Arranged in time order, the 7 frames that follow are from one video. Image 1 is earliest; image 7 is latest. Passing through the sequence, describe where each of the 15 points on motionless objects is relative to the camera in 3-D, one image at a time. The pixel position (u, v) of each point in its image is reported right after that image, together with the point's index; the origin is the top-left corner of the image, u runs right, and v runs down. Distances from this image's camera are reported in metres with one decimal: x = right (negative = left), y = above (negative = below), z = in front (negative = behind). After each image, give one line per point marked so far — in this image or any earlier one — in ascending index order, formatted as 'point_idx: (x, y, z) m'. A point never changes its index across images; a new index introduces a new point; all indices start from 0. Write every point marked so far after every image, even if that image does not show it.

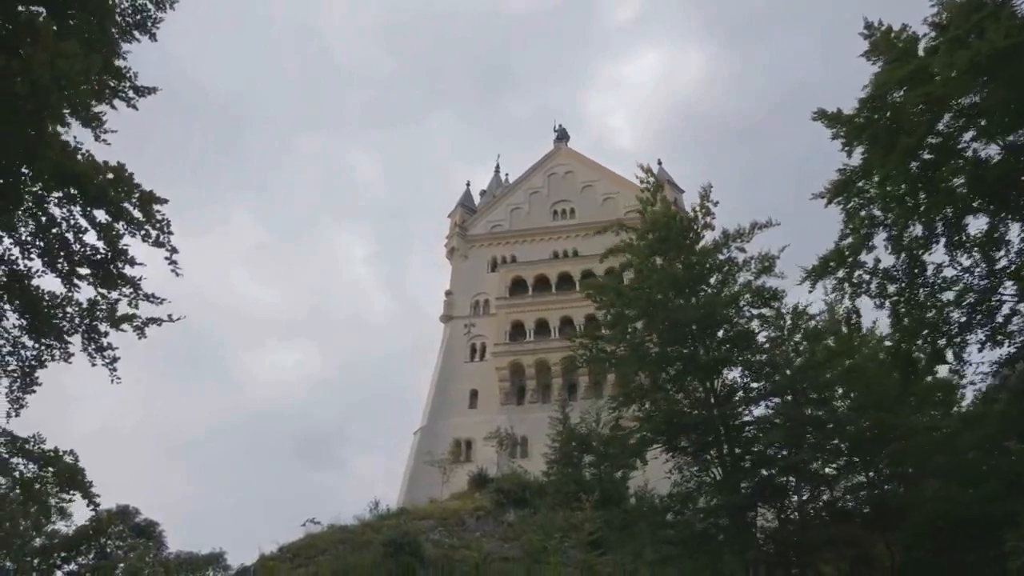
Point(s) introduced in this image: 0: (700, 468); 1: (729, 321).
0: (+4.1, -4.0, +16.6) m
1: (+4.9, -0.7, +16.8) m
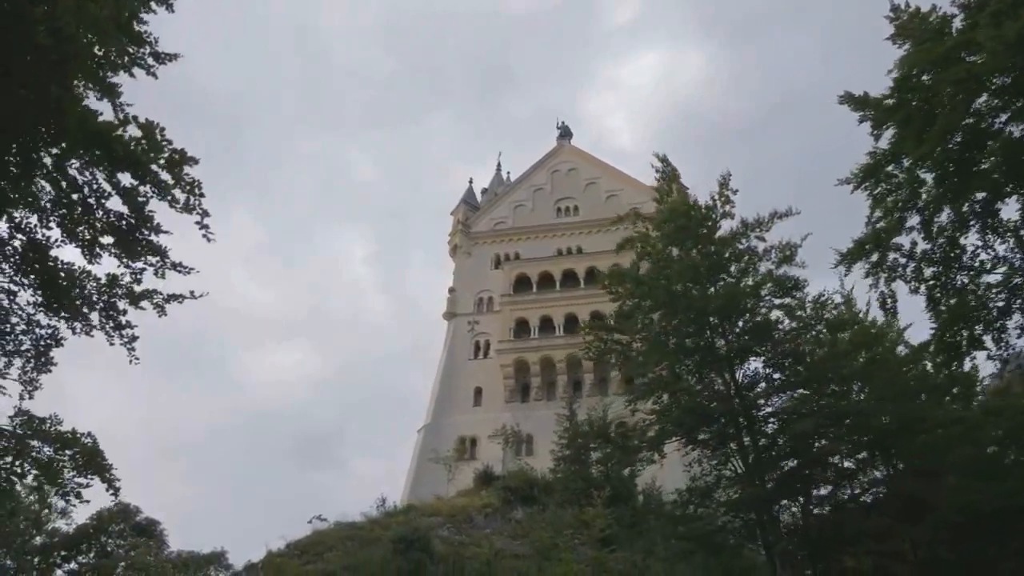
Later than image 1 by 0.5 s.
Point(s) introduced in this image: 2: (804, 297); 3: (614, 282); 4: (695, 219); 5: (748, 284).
0: (+4.4, -3.7, +16.3) m
1: (+5.2, -0.5, +16.5) m
2: (+6.3, -0.2, +16.2) m
3: (+2.7, +0.2, +18.7) m
4: (+4.3, +1.6, +17.4) m
5: (+5.3, +0.1, +16.4) m
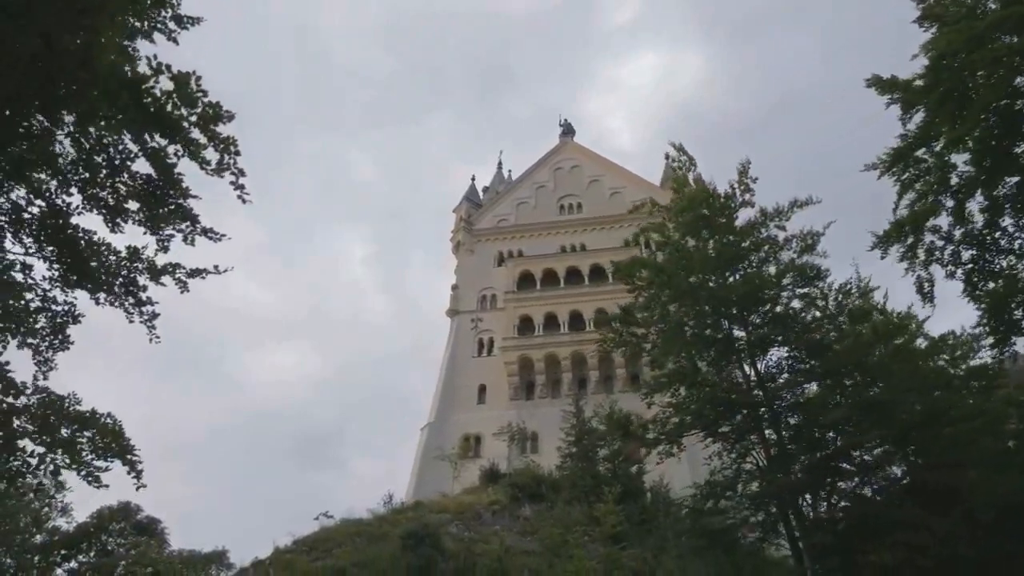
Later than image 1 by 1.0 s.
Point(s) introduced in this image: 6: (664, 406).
0: (+4.8, -3.5, +16.0) m
1: (+5.6, -0.3, +16.2) m
2: (+6.6, 0.0, +15.8) m
3: (+3.1, +0.4, +18.4) m
4: (+4.6, +1.8, +17.1) m
5: (+5.6, +0.3, +16.1) m
6: (+3.5, -2.7, +17.4) m
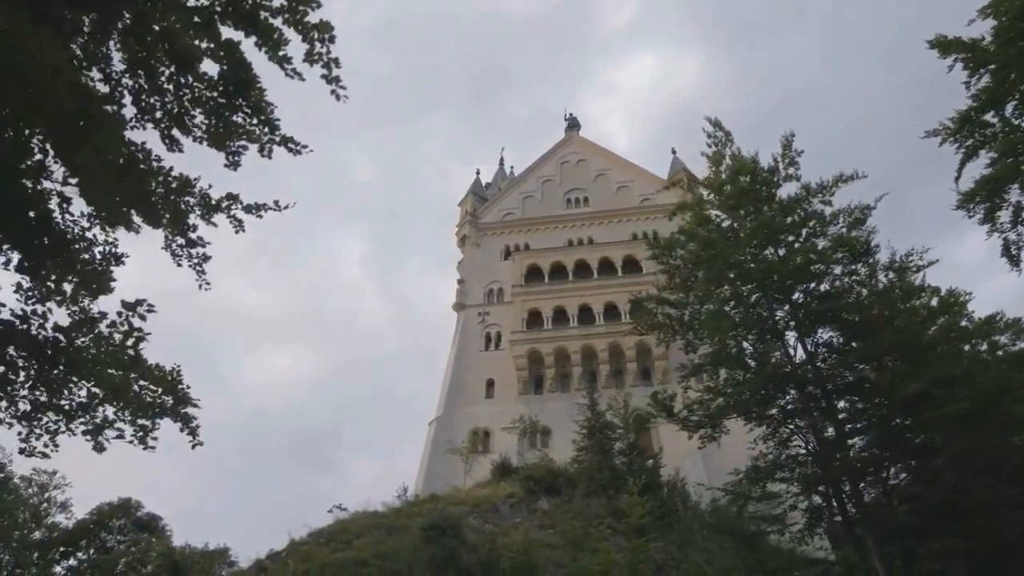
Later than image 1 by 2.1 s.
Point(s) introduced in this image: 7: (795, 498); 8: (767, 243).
0: (+5.5, -3.1, +15.3) m
1: (+6.3, +0.2, +15.5) m
2: (+7.3, +0.5, +15.2) m
3: (+3.8, +0.9, +17.7) m
4: (+5.3, +2.3, +16.5) m
5: (+6.3, +0.8, +15.4) m
6: (+4.2, -2.2, +16.7) m
7: (+5.6, -4.2, +15.9) m
8: (+5.4, +0.9, +15.9) m
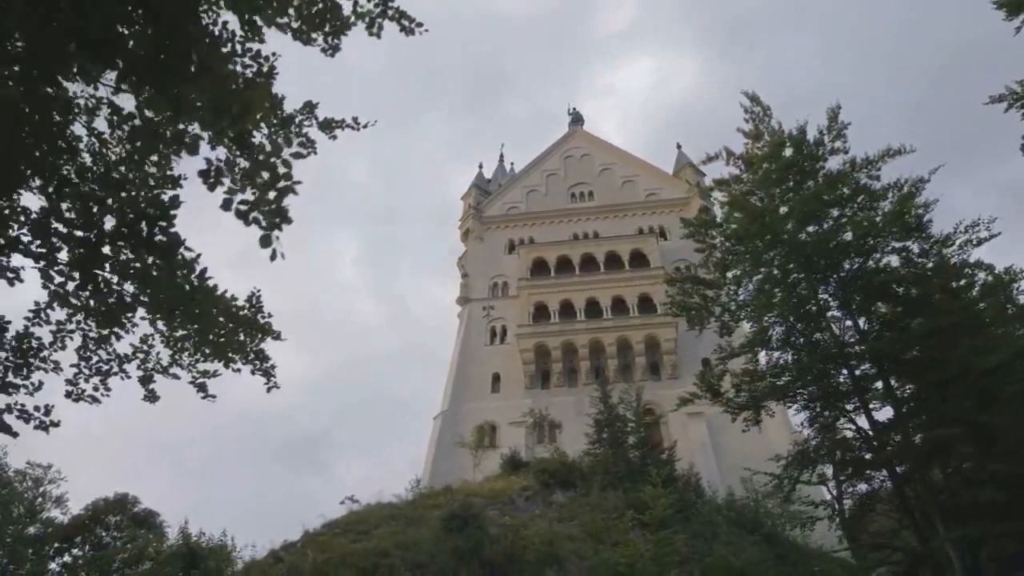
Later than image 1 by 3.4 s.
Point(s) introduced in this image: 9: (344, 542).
0: (+6.2, -2.6, +14.6) m
1: (+7.0, +0.6, +14.8) m
2: (+8.0, +1.0, +14.5) m
3: (+4.4, +1.3, +17.0) m
4: (+6.0, +2.8, +15.8) m
5: (+7.0, +1.3, +14.8) m
6: (+4.9, -1.8, +16.0) m
7: (+6.2, -3.7, +15.3) m
8: (+6.1, +1.4, +15.3) m
9: (-4.1, -6.1, +18.1) m
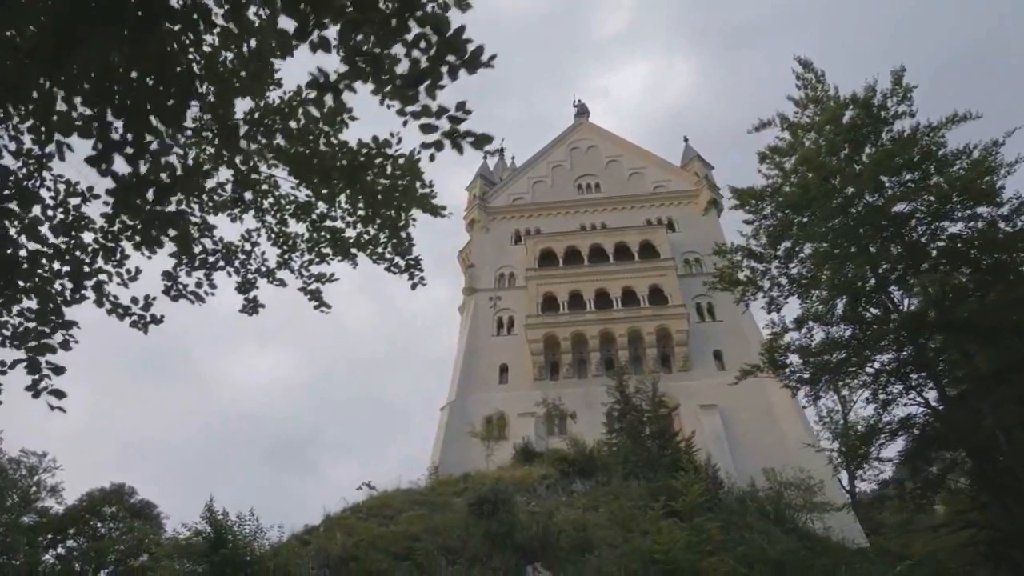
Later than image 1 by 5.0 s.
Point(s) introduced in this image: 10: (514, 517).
0: (+7.0, -2.0, +13.8) m
1: (+7.9, +1.2, +14.1) m
2: (+8.9, +1.5, +13.8) m
3: (+5.3, +1.9, +16.3) m
4: (+7.0, +3.3, +15.1) m
5: (+7.9, +1.8, +14.0) m
6: (+5.7, -1.2, +15.2) m
7: (+7.1, -3.1, +14.5) m
8: (+7.0, +1.9, +14.5) m
9: (-3.3, -5.4, +17.2) m
10: (0.0, -5.5, +17.8) m
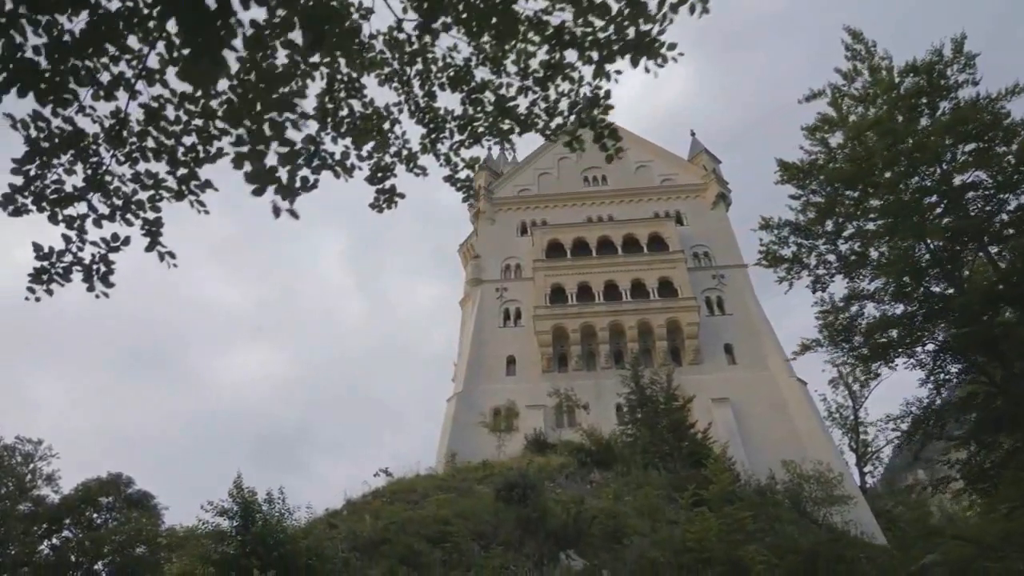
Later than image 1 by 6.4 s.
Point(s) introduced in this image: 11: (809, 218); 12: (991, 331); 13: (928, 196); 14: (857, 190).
0: (+7.8, -1.6, +13.3) m
1: (+8.7, +1.6, +13.5) m
2: (+9.8, +1.9, +13.2) m
3: (+6.1, +2.4, +15.7) m
4: (+7.8, +3.8, +14.5) m
5: (+8.7, +2.2, +13.5) m
6: (+6.5, -0.7, +14.6) m
7: (+7.8, -2.7, +13.9) m
8: (+7.8, +2.4, +13.9) m
9: (-2.6, -4.9, +16.5) m
10: (+0.7, -5.0, +17.1) m
11: (+6.3, +1.5, +15.9) m
12: (+8.3, -0.6, +12.7) m
13: (+7.7, +1.6, +13.6) m
14: (+6.6, +2.0, +14.4) m
